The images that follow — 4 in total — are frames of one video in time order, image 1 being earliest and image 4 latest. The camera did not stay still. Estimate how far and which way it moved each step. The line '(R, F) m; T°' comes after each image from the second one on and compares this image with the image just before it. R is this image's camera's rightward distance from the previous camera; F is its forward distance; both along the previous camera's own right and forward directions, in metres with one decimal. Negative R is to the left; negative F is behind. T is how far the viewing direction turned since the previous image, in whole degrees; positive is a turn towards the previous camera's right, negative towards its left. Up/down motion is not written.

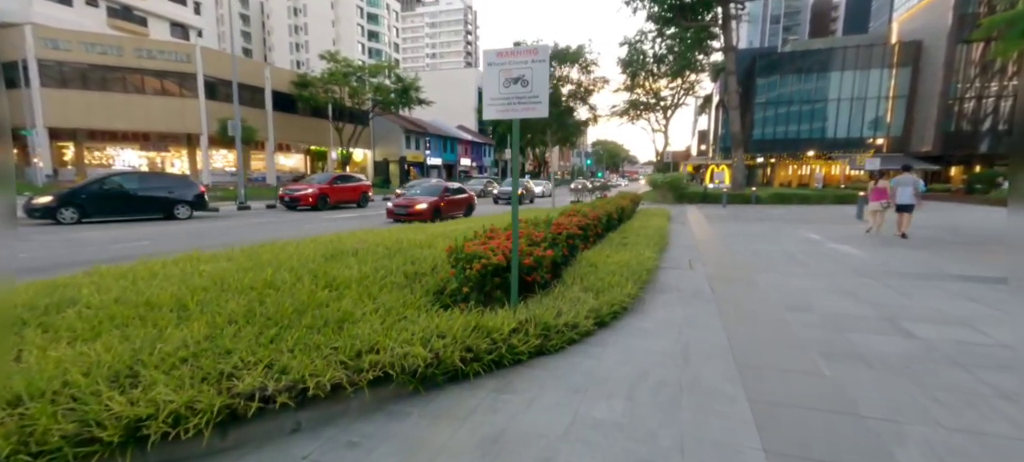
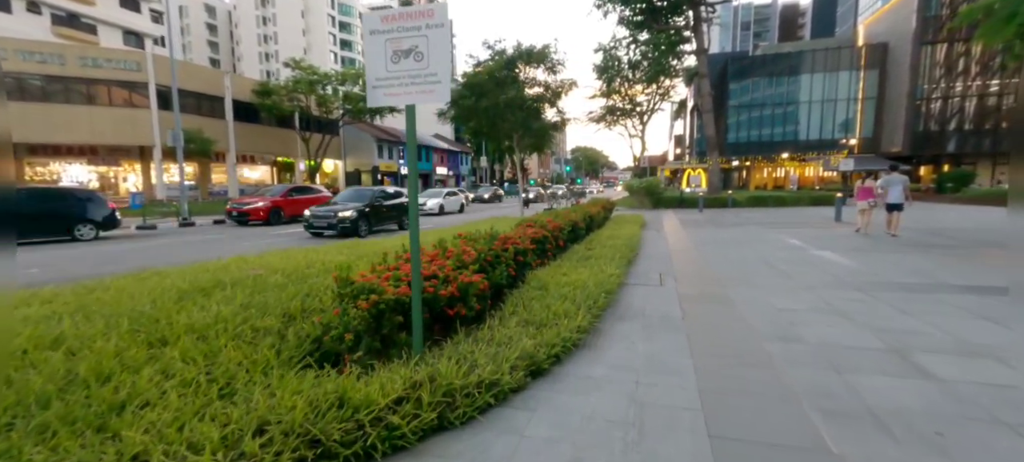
(+0.5, +1.0) m; +2°
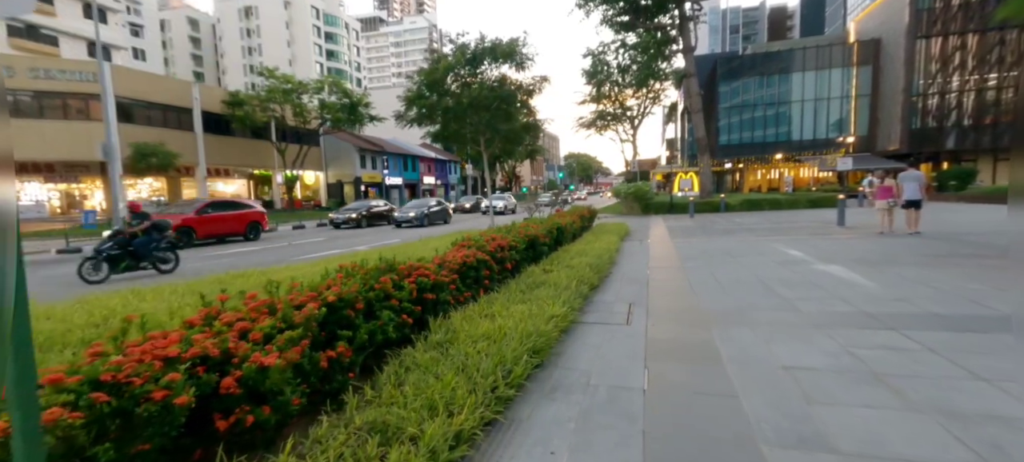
(+0.8, +1.6) m; 0°
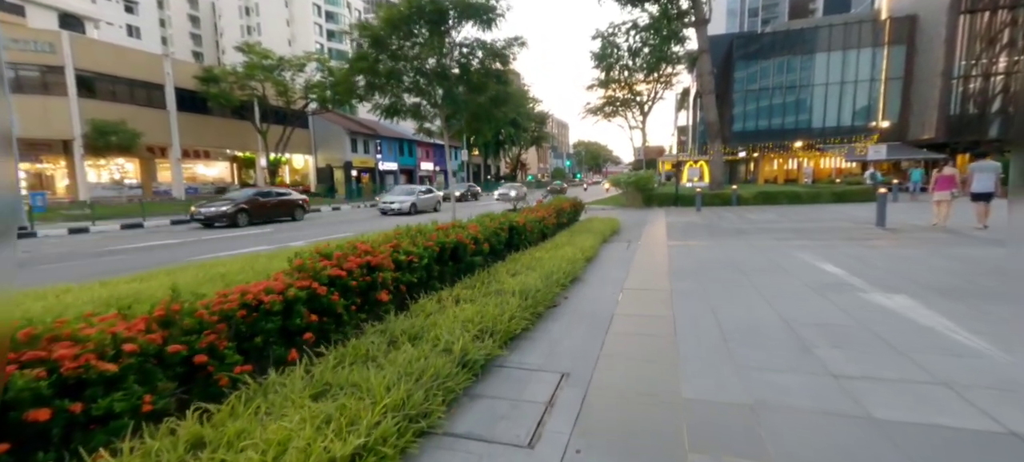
(+1.1, +2.5) m; -1°
